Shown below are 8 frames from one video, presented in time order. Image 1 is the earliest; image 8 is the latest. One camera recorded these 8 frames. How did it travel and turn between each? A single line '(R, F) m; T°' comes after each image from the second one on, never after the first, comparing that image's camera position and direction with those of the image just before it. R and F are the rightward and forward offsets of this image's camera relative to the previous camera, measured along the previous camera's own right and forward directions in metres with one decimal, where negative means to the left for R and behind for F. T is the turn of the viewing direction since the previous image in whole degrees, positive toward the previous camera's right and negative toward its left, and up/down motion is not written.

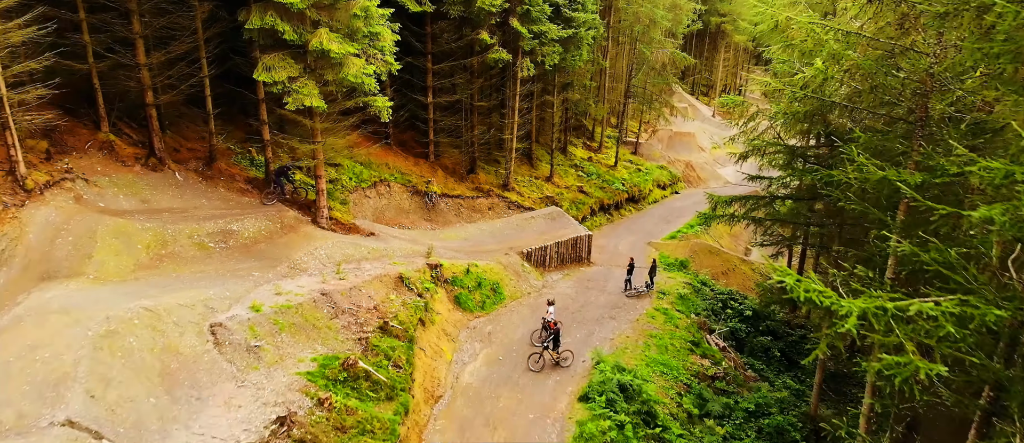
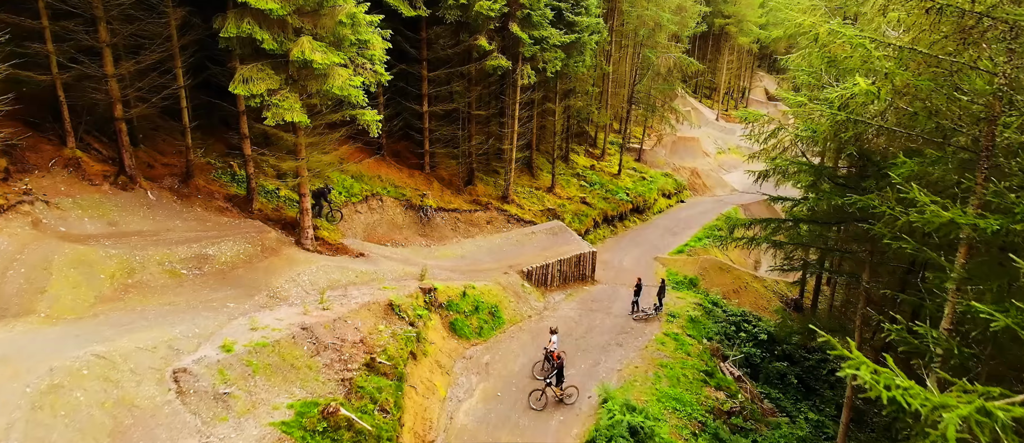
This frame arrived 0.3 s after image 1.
(0.0, +1.5) m; 0°
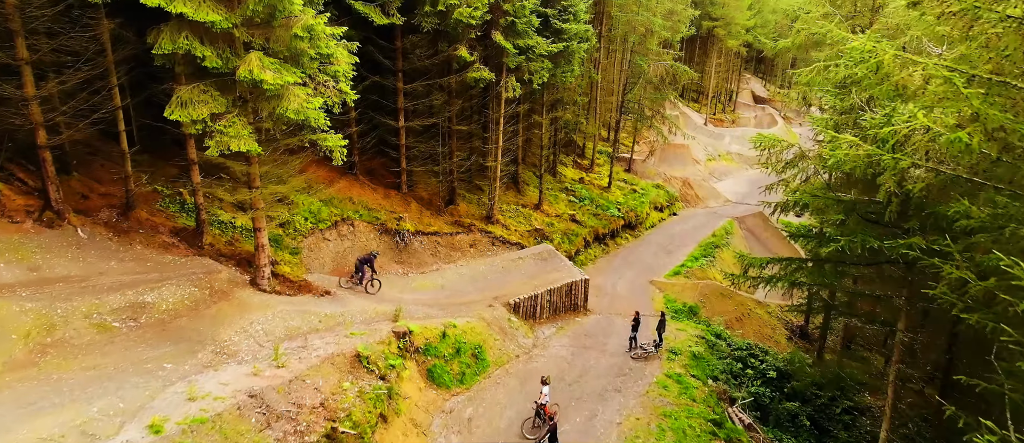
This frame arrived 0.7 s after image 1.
(+0.1, +2.2) m; +1°
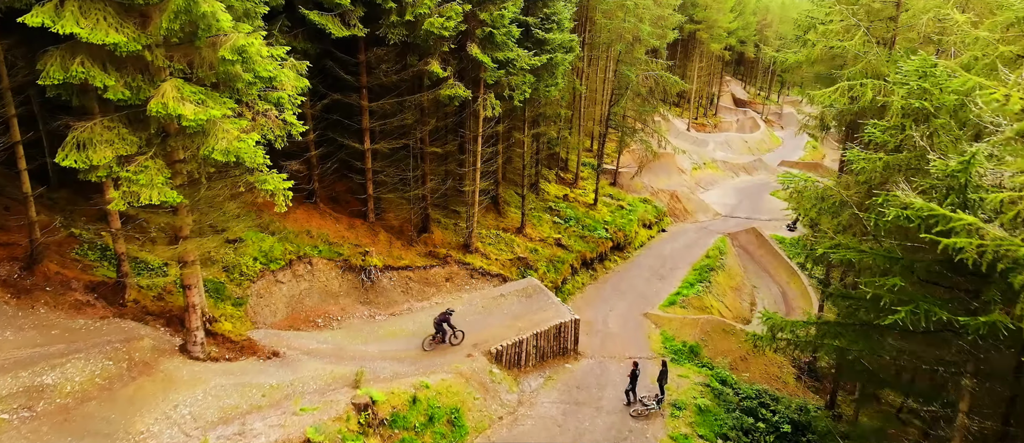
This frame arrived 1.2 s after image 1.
(0.0, +2.6) m; +2°
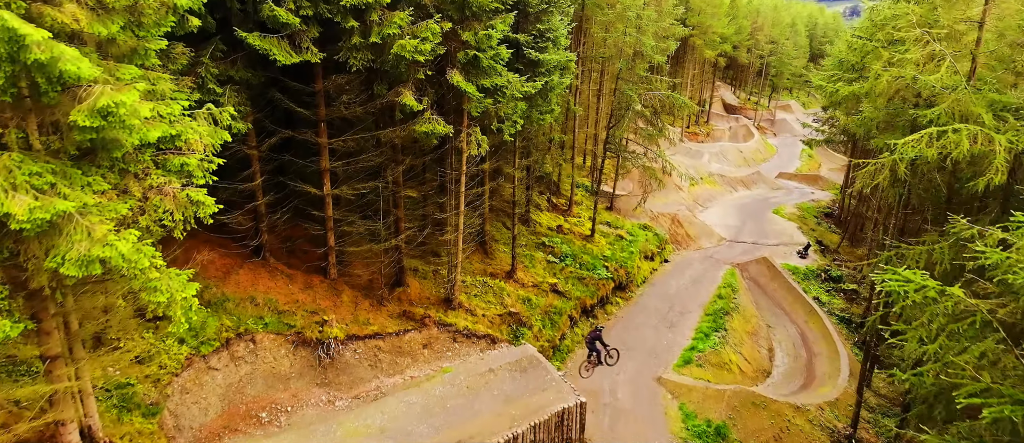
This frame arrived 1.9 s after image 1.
(-0.1, +3.8) m; +1°
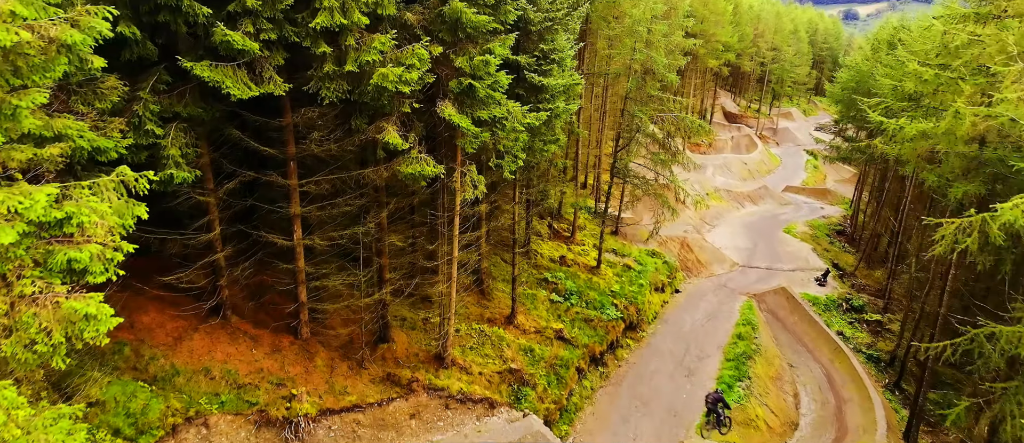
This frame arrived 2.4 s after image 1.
(-0.1, +2.7) m; 0°
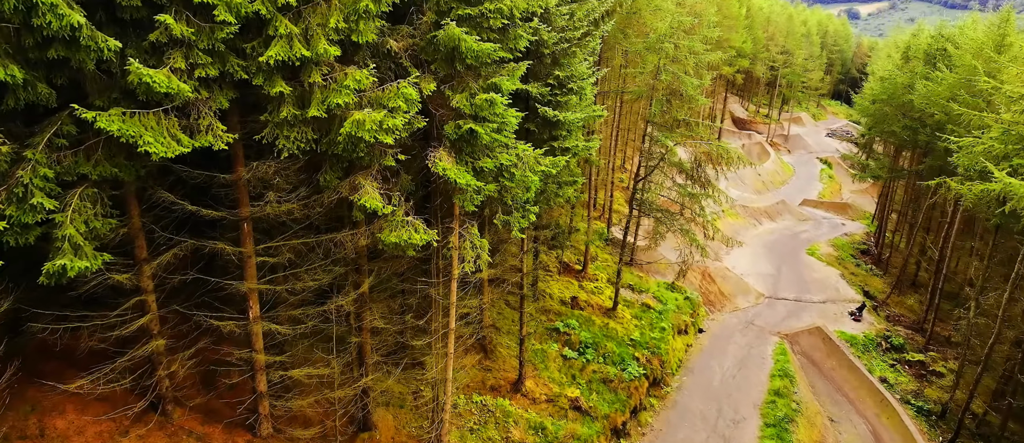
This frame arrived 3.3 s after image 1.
(-0.2, +3.3) m; 0°
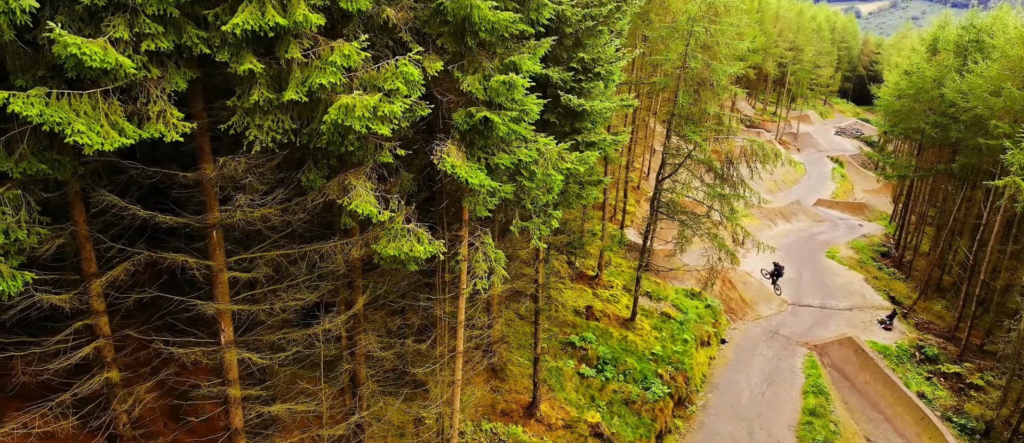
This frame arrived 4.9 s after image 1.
(-0.4, +2.1) m; 0°
